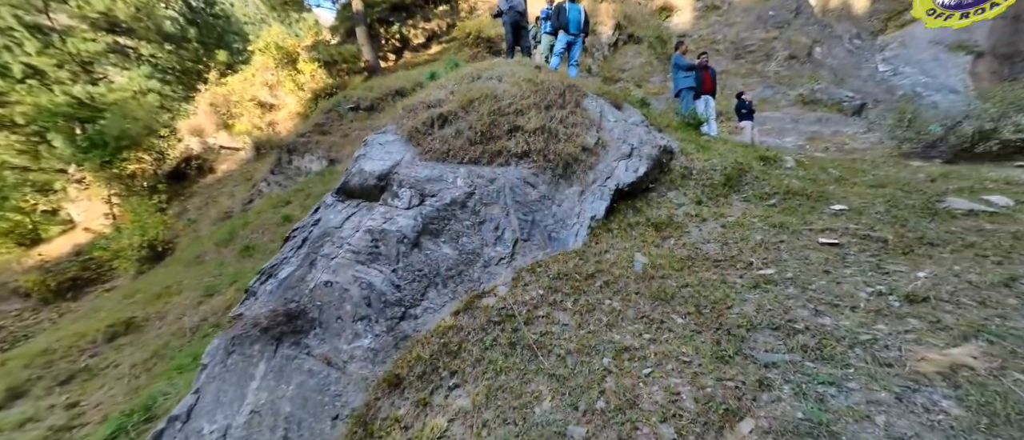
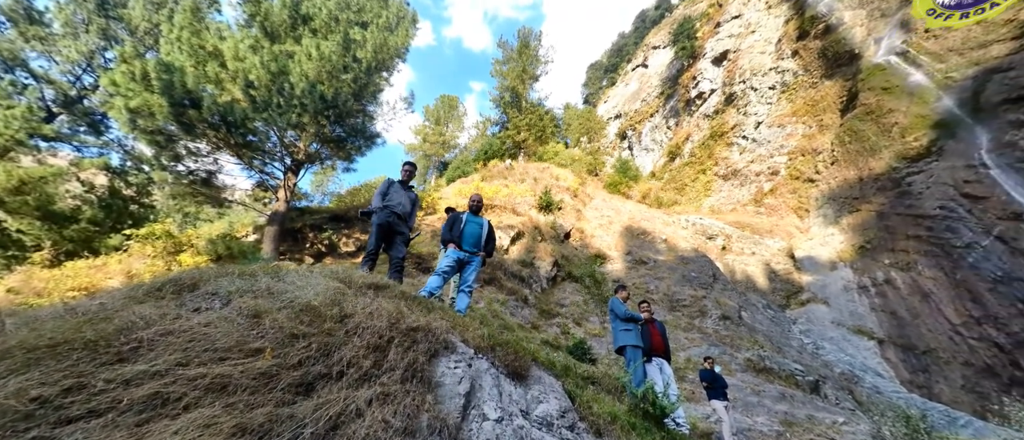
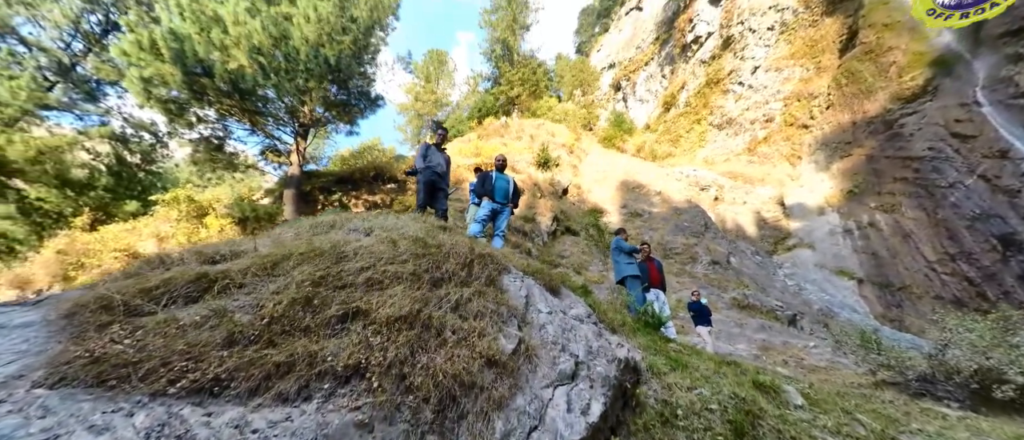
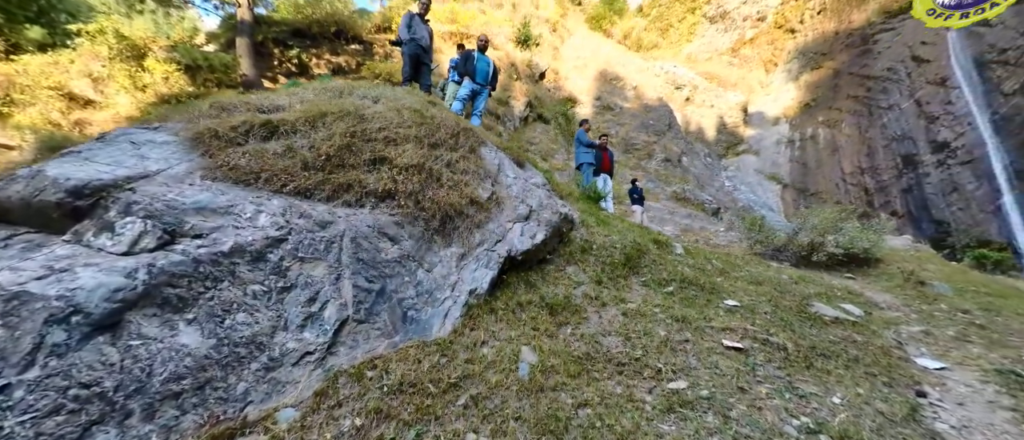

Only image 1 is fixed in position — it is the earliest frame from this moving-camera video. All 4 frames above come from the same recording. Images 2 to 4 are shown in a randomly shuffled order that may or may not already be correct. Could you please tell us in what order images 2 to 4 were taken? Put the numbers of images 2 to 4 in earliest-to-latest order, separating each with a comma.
4, 3, 2
